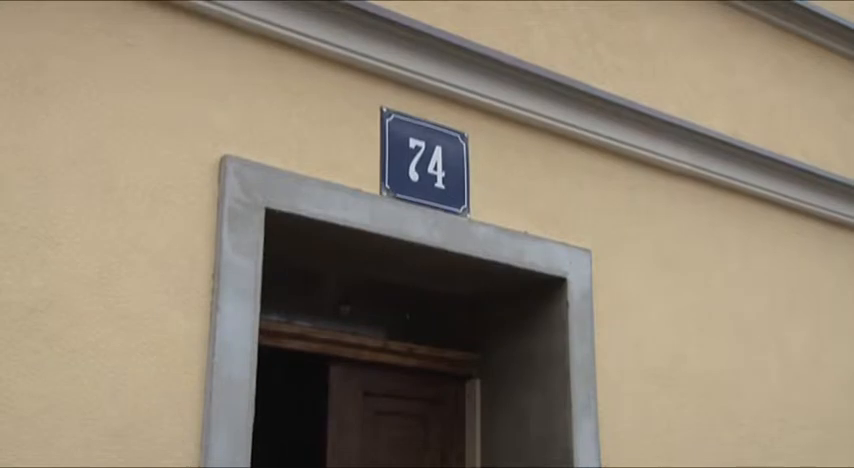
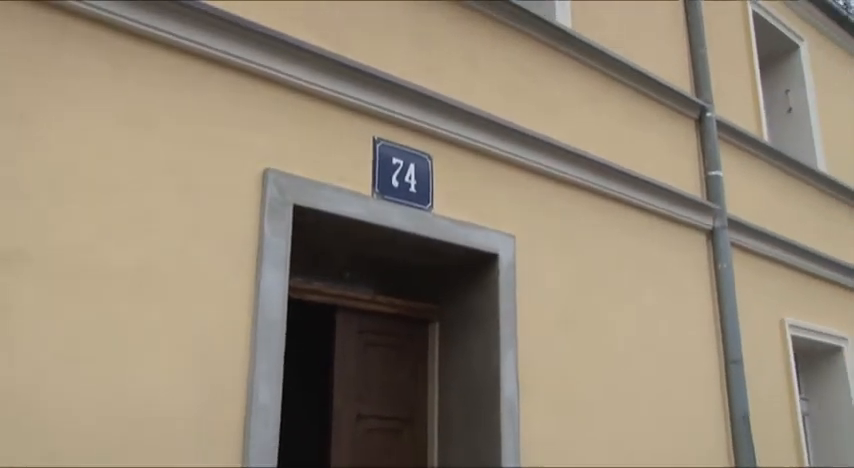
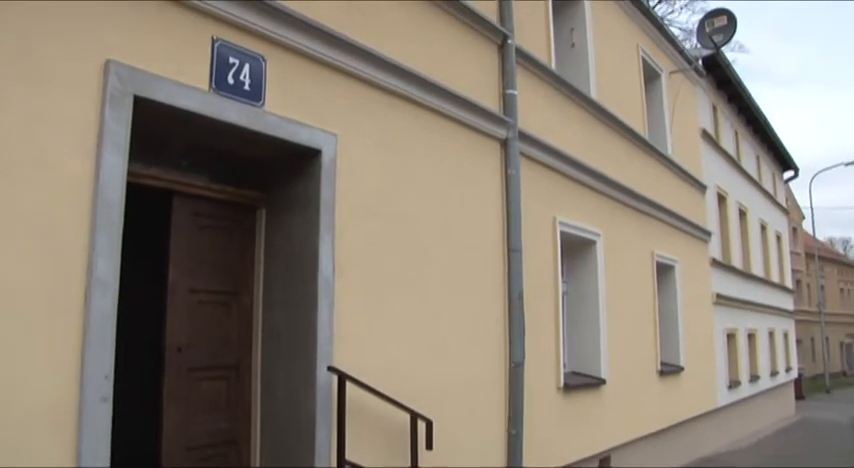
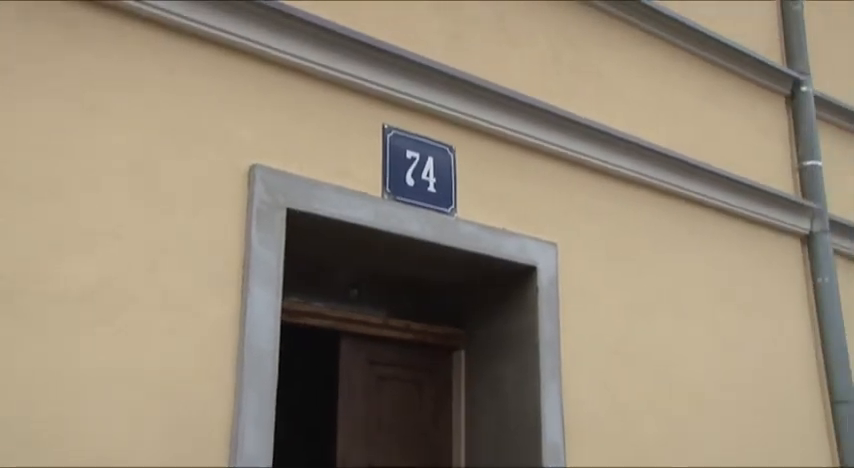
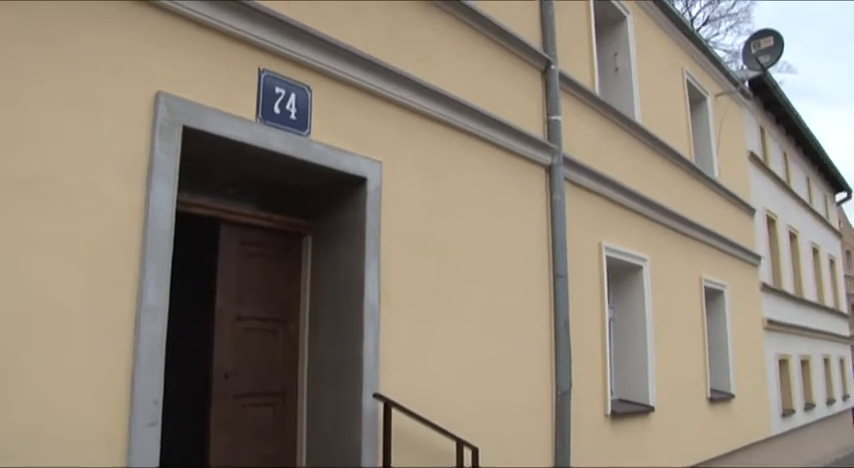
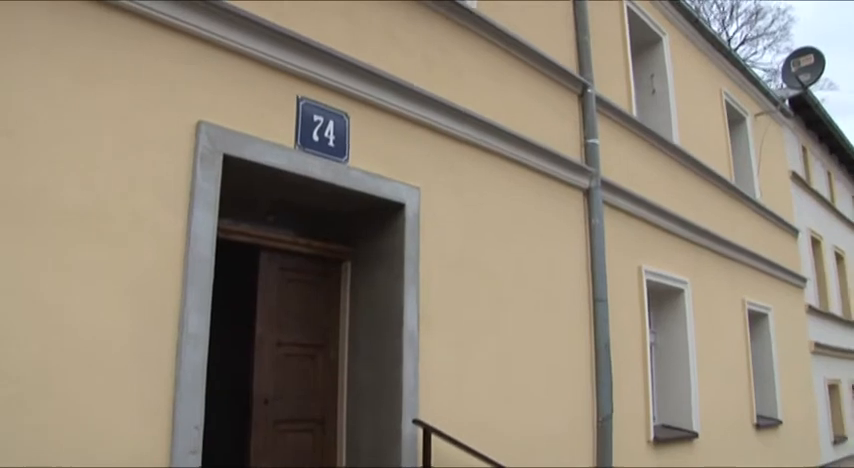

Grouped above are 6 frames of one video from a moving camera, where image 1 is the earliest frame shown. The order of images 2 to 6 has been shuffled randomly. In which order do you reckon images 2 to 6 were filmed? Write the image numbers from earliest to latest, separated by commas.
4, 2, 6, 5, 3
